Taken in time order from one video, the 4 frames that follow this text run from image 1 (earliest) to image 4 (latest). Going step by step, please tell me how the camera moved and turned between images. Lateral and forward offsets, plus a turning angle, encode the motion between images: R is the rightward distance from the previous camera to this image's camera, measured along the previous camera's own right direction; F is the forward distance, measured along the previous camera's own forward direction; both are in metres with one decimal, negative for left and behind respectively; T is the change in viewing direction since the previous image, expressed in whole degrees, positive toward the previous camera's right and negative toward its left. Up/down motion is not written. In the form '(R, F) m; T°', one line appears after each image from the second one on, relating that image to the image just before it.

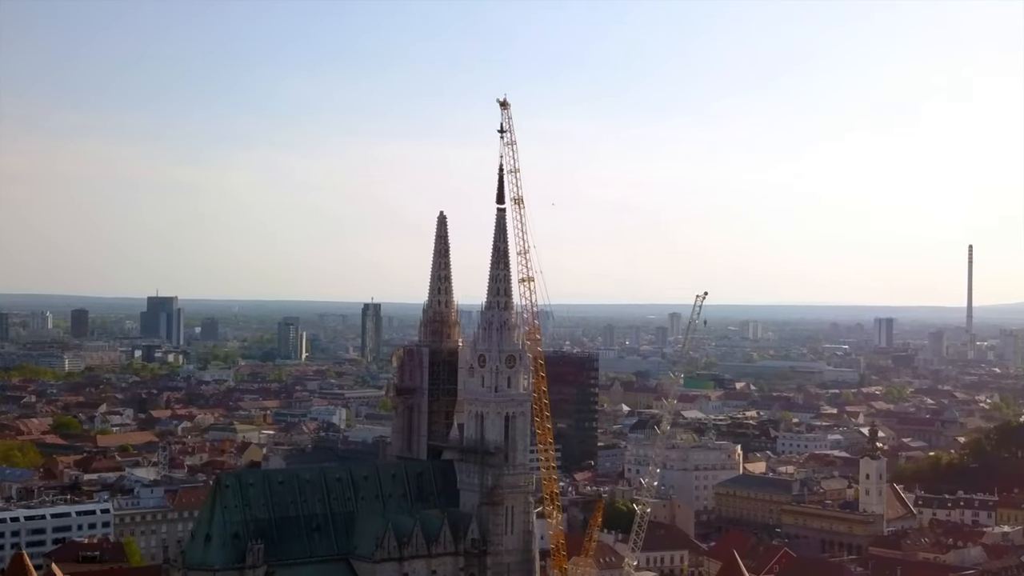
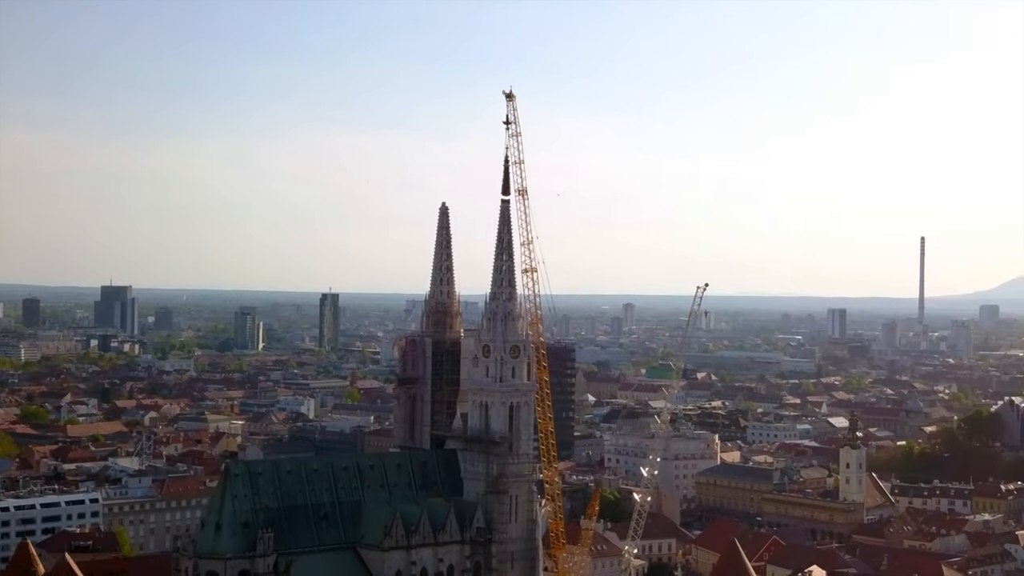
(-1.8, -0.4) m; +2°
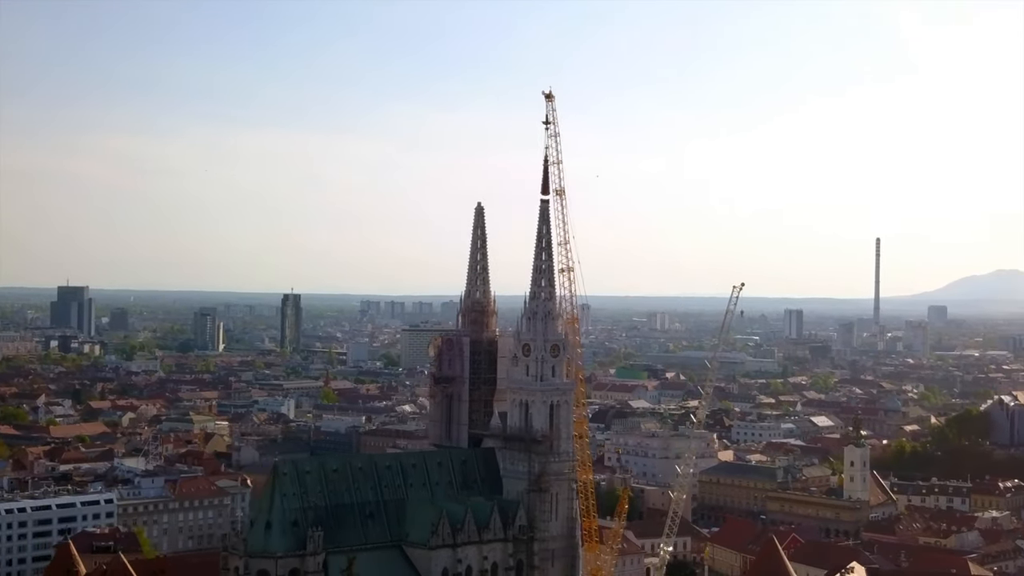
(-3.1, -0.2) m; +2°
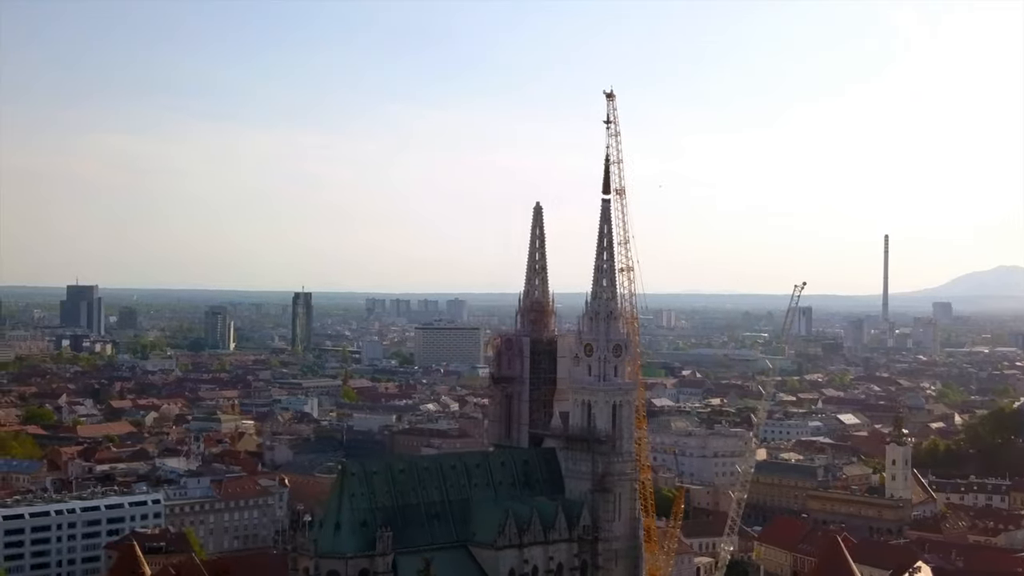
(-2.1, +0.1) m; 0°
